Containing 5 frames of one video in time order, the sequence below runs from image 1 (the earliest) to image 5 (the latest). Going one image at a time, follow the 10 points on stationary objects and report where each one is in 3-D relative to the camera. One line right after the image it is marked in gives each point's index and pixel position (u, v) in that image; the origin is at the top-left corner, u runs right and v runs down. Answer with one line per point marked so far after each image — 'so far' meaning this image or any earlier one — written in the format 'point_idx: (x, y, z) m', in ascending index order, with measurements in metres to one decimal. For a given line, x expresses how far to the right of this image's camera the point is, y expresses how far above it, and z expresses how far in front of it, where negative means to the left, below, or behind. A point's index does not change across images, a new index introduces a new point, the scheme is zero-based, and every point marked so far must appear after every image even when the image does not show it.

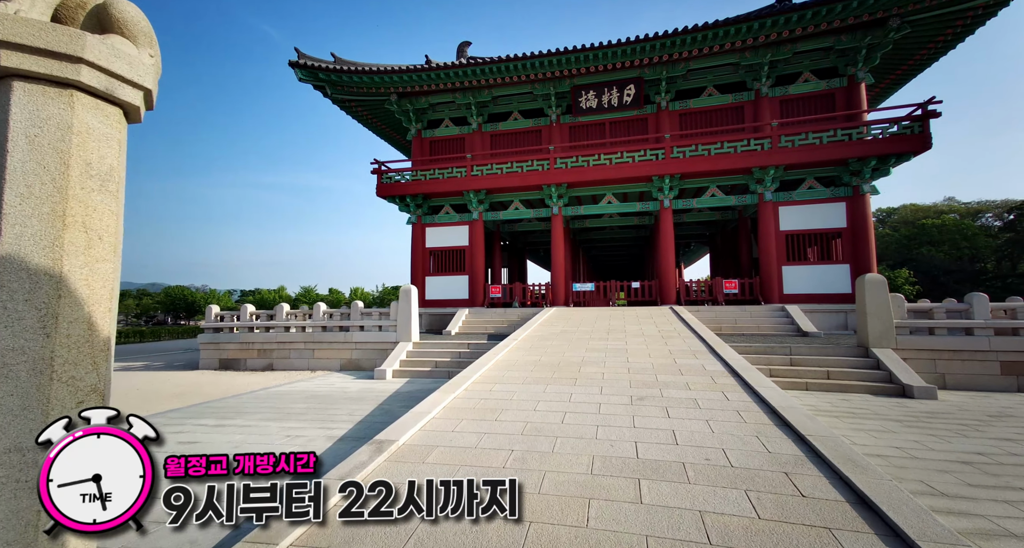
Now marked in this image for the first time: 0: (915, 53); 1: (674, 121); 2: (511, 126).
0: (+14.3, +8.0, +15.4) m
1: (+6.4, +6.0, +16.9) m
2: (0.0, +6.1, +17.8) m
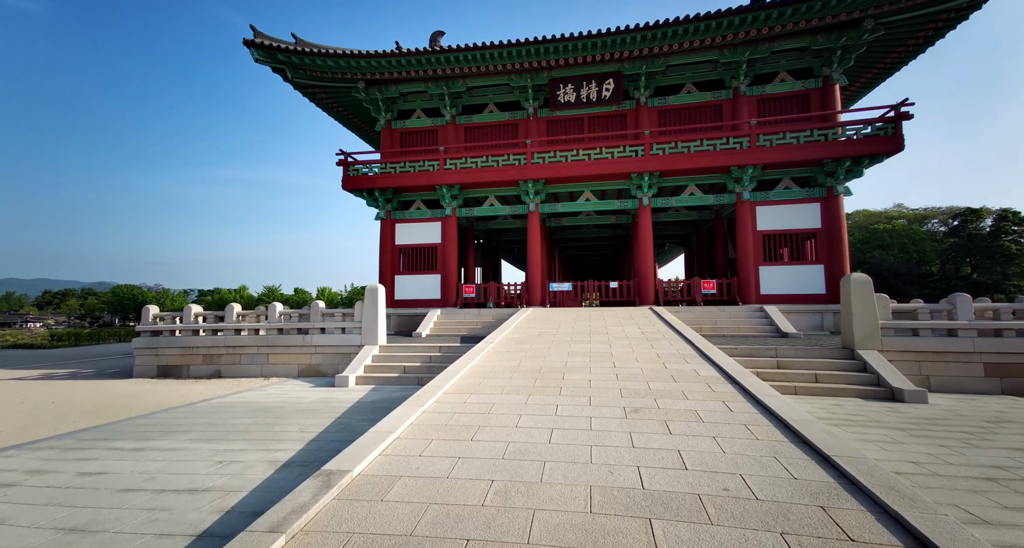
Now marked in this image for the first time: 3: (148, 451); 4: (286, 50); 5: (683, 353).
0: (+13.5, +8.0, +15.6) m
1: (+5.4, +6.0, +16.5) m
2: (-1.0, +6.2, +17.1) m
3: (-4.2, -2.0, +4.9) m
4: (-7.5, +7.4, +14.2) m
5: (+2.9, -1.4, +7.4) m
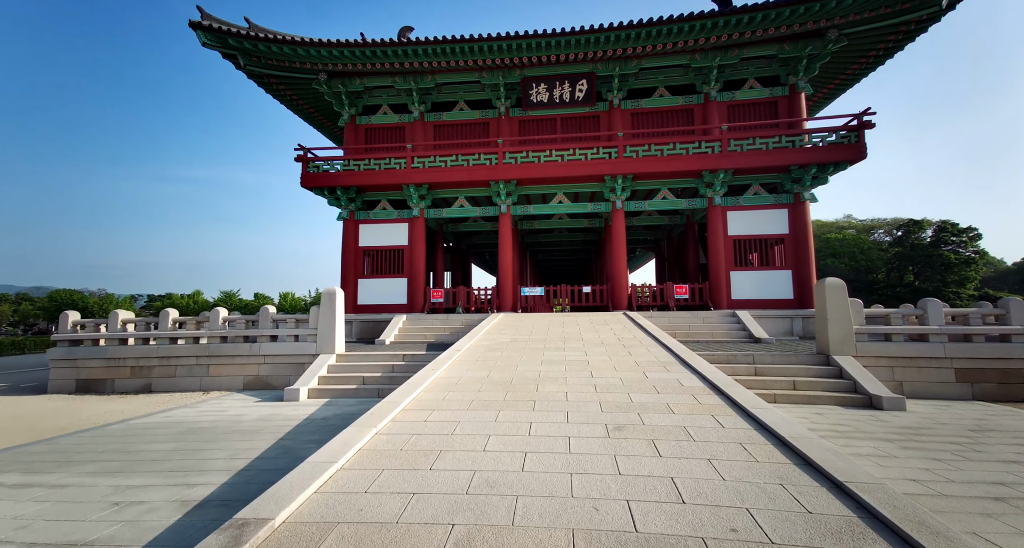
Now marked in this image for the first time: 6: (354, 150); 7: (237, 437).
0: (+12.5, +7.8, +16.0) m
1: (+4.3, +5.8, +16.3) m
2: (-2.1, +6.0, +16.5) m
3: (-4.5, -2.0, +4.0) m
4: (-8.4, +7.3, +13.2) m
5: (+2.4, -1.4, +7.0) m
6: (-5.9, +4.6, +16.1) m
7: (-3.6, -2.1, +5.7) m
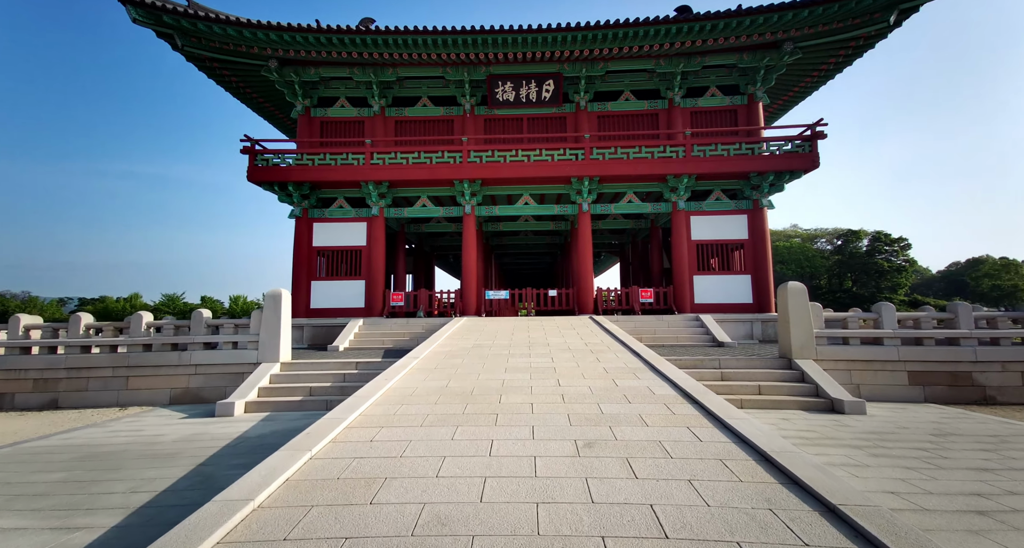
0: (+11.2, +7.6, +16.6) m
1: (+3.0, +5.7, +16.2) m
2: (-3.4, +6.0, +15.8) m
3: (-4.8, -2.0, +3.2) m
4: (-9.4, +7.3, +12.1) m
5: (+1.9, -1.4, +6.7) m
6: (-7.1, +4.6, +15.1) m
7: (-4.1, -2.1, +4.9) m
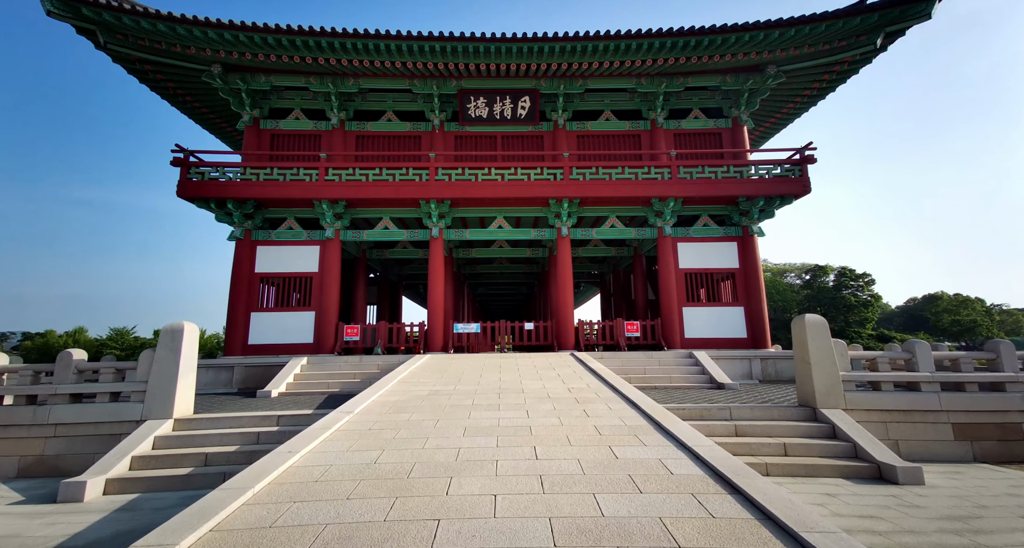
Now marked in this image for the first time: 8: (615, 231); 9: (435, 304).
0: (+10.2, +6.4, +16.0) m
1: (+2.1, +4.6, +15.2) m
2: (-4.3, +4.9, +14.5) m
3: (-5.1, -2.0, +1.2) m
4: (-10.1, +6.6, +10.5) m
5: (+1.4, -1.8, +5.1) m
6: (-8.0, +3.6, +13.5) m
7: (-4.4, -2.3, +2.9) m
8: (+3.5, +1.4, +14.7) m
9: (-2.4, -0.9, +13.4) m
